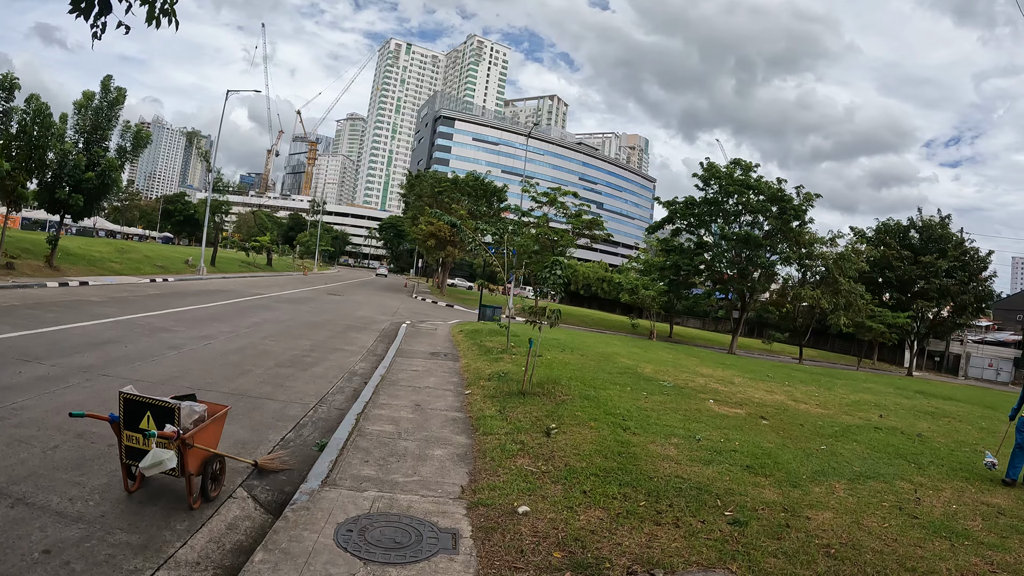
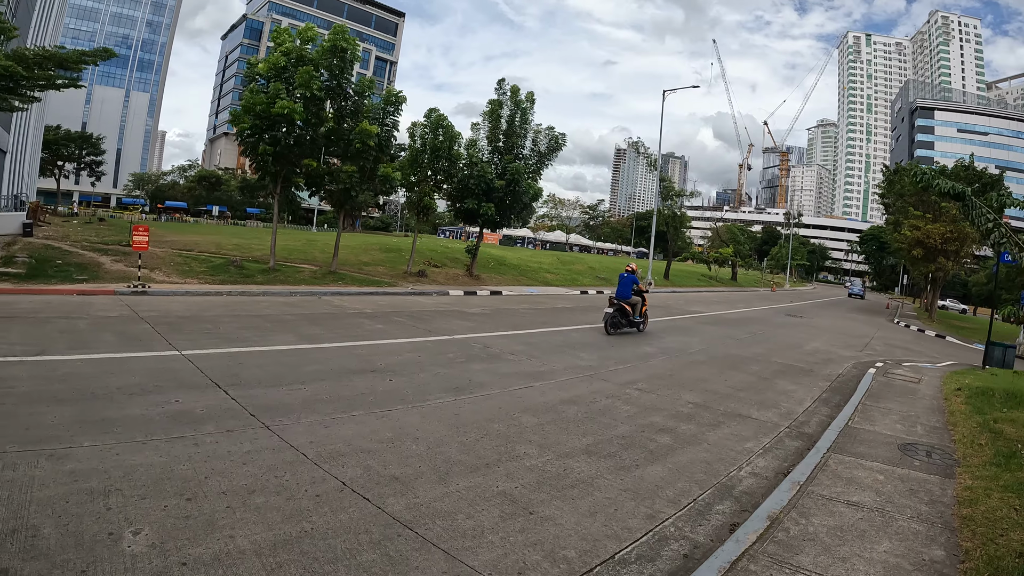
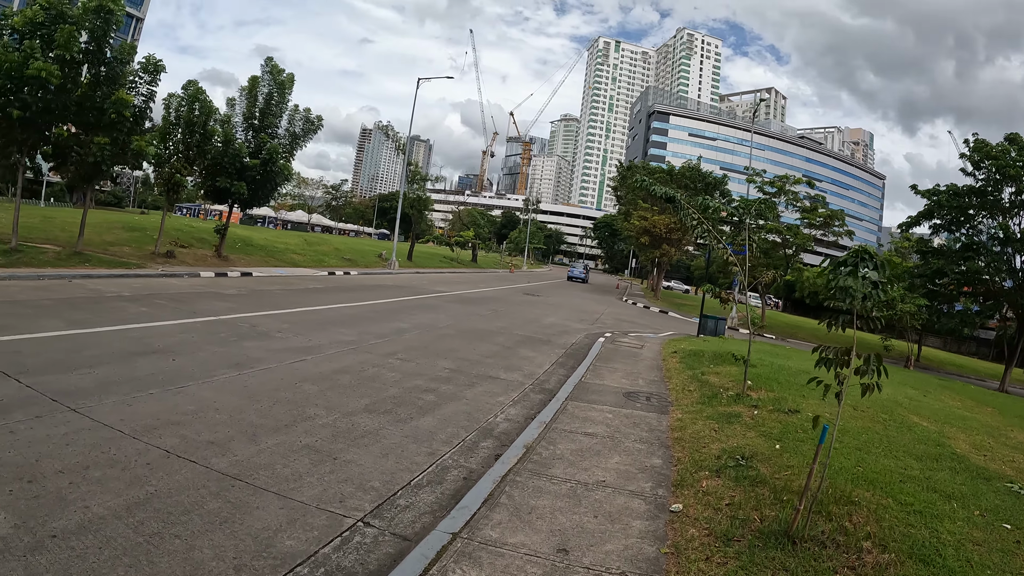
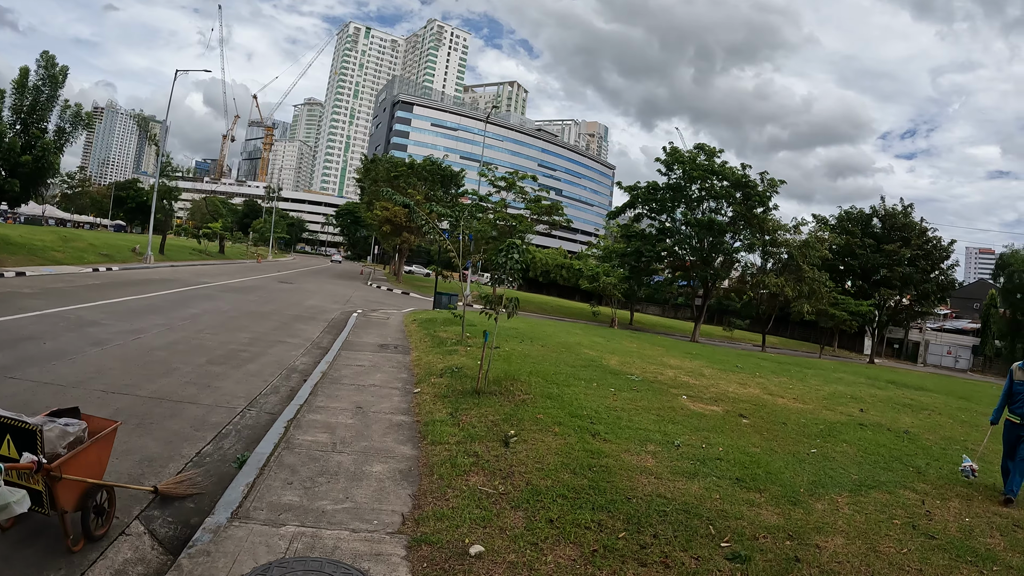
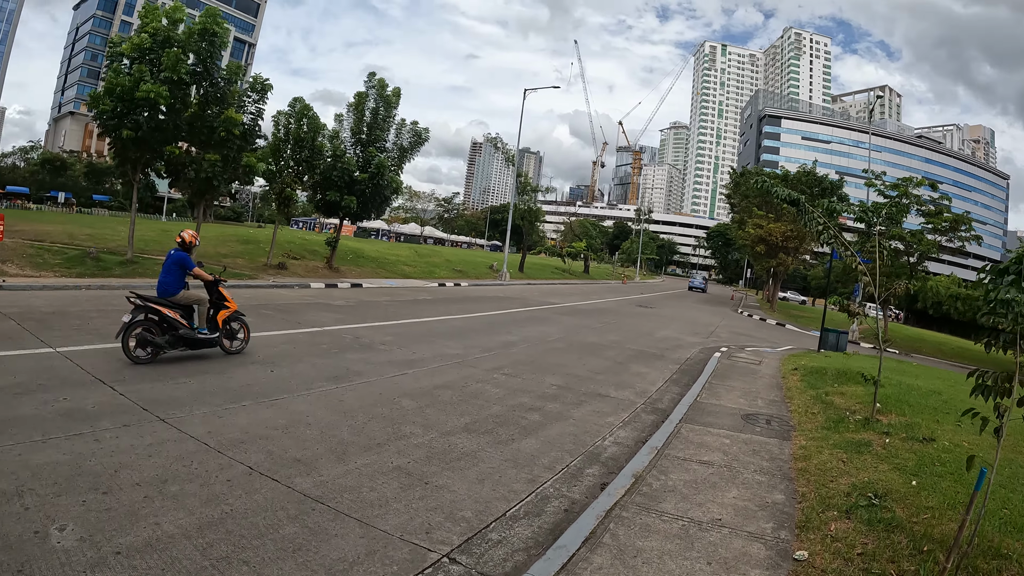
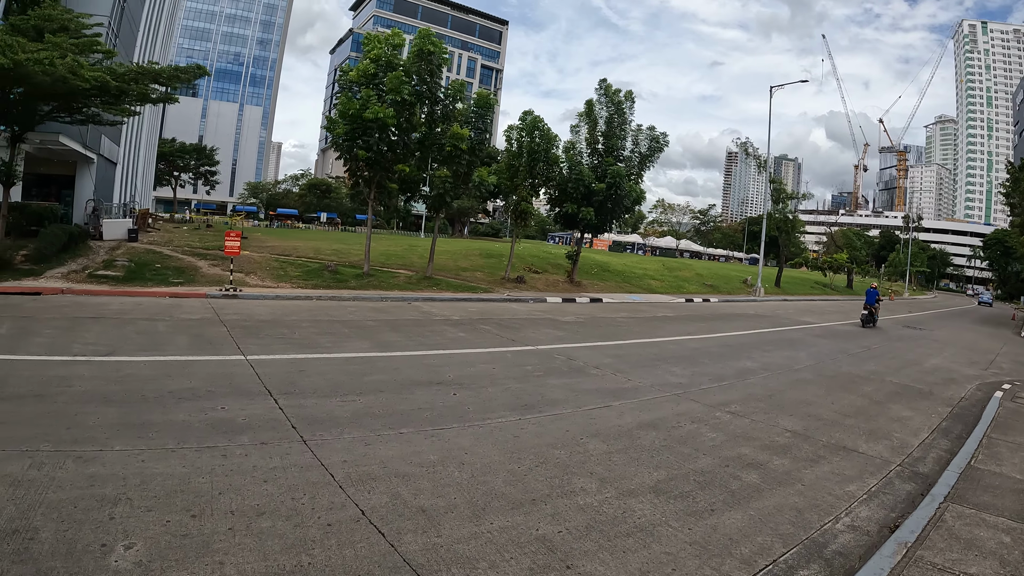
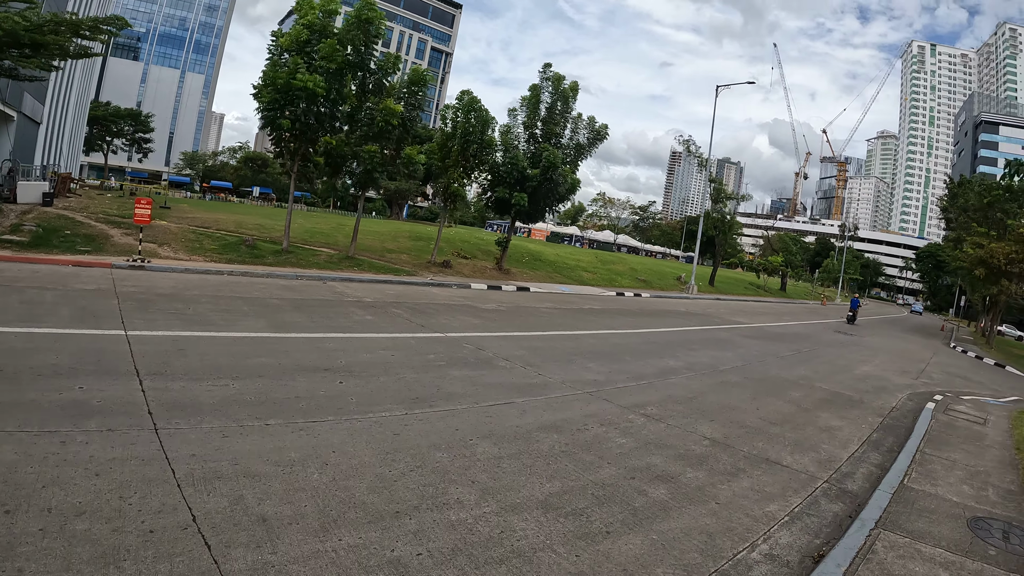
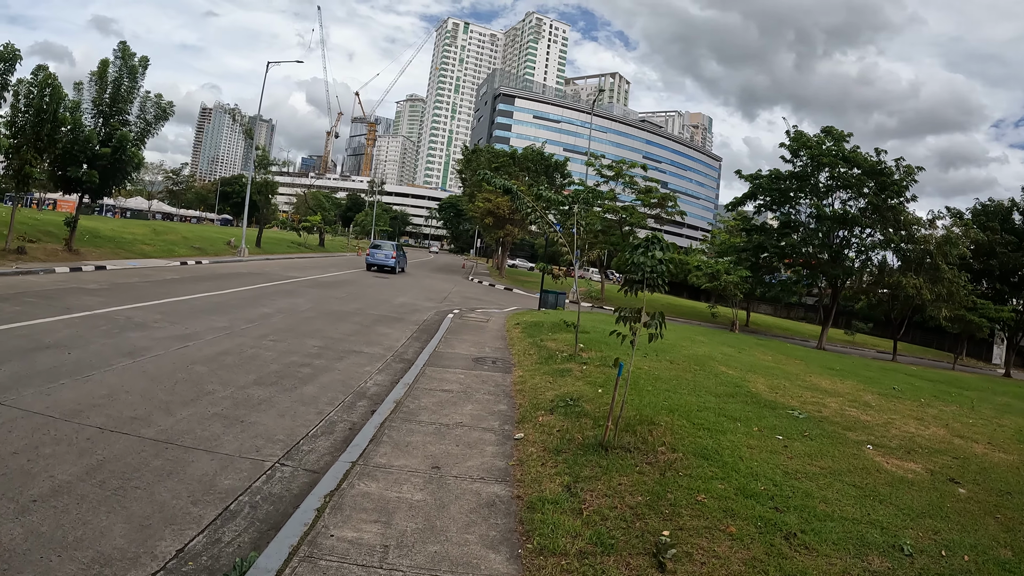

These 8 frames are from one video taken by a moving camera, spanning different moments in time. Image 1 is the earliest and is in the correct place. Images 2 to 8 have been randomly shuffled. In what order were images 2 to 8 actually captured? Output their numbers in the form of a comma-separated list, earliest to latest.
4, 8, 3, 5, 2, 6, 7
